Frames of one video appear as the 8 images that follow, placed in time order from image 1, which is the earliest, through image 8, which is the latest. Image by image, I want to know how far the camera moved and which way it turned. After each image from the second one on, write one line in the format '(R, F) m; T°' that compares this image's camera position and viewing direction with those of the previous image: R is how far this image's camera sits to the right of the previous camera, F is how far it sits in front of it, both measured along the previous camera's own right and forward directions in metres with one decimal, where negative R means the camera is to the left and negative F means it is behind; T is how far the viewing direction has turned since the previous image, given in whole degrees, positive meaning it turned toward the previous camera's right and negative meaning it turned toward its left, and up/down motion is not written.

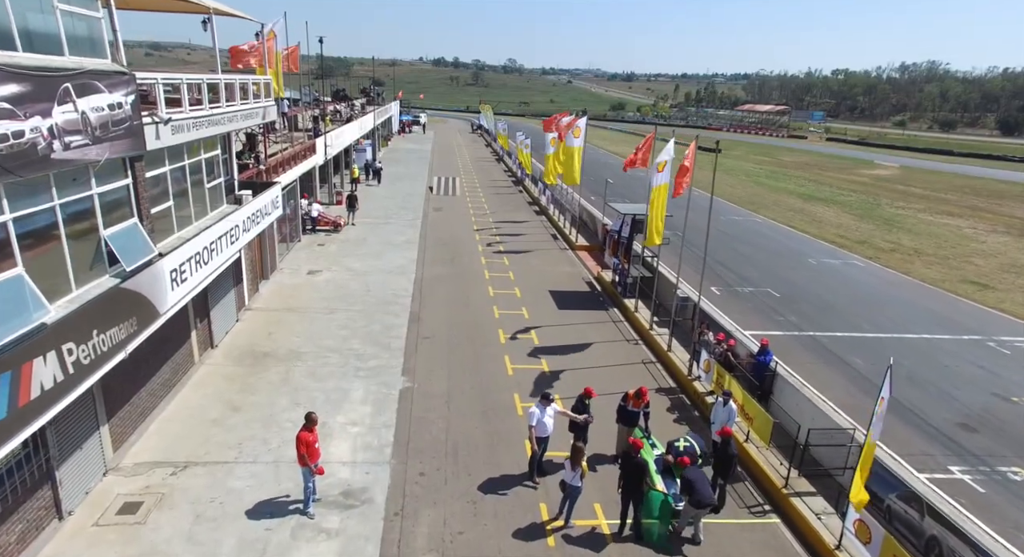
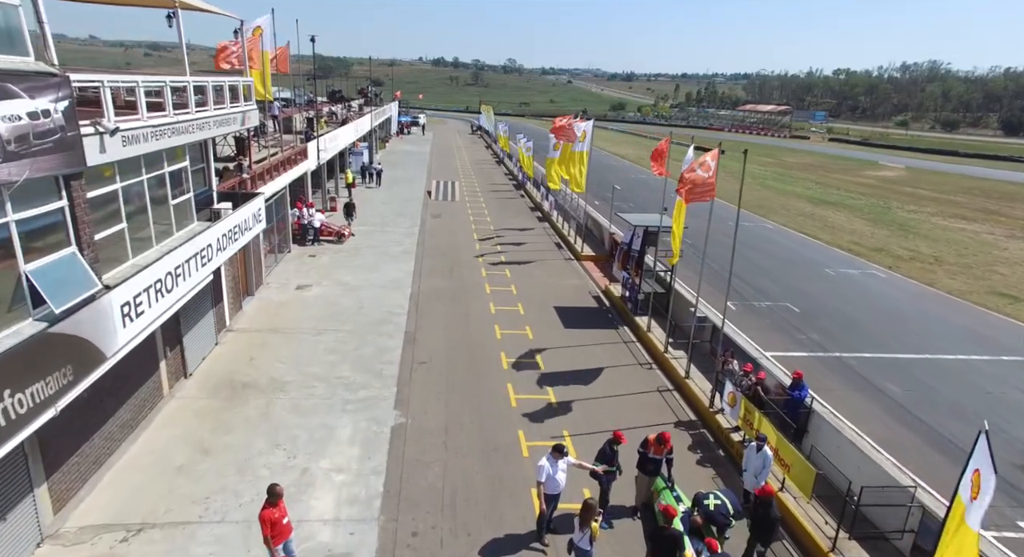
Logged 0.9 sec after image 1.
(-0.1, +1.5) m; 0°
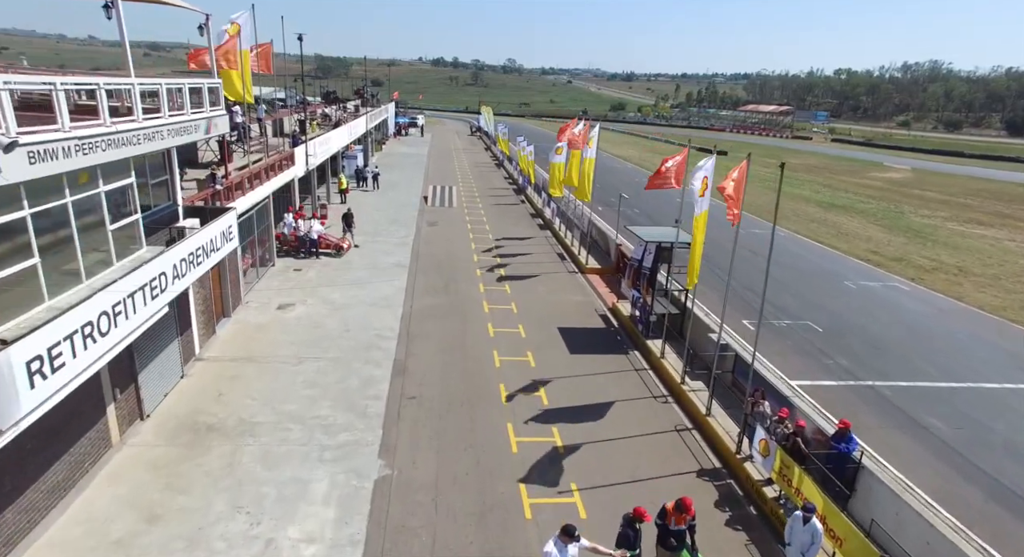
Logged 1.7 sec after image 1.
(0.0, +1.7) m; 0°
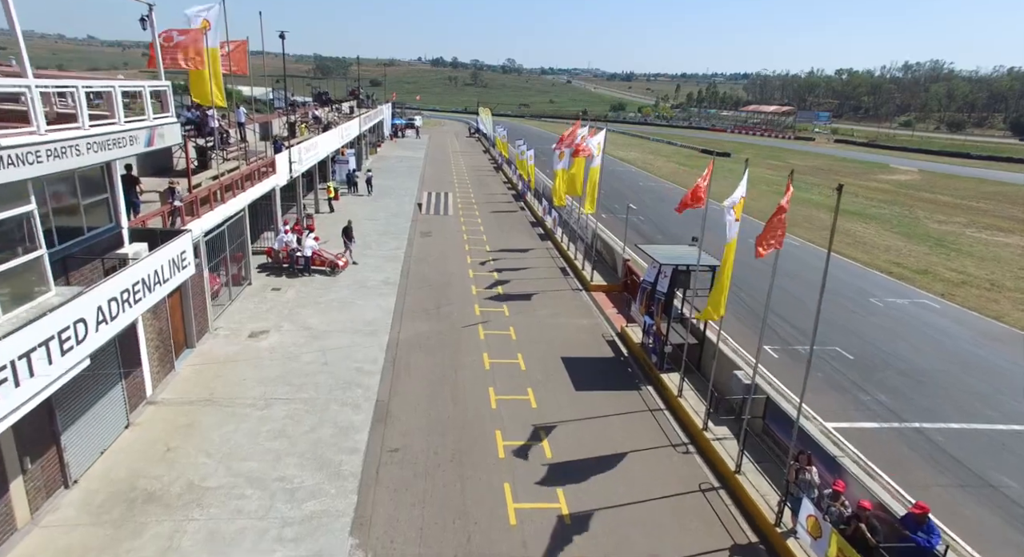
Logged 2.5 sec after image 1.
(0.0, +2.0) m; 0°
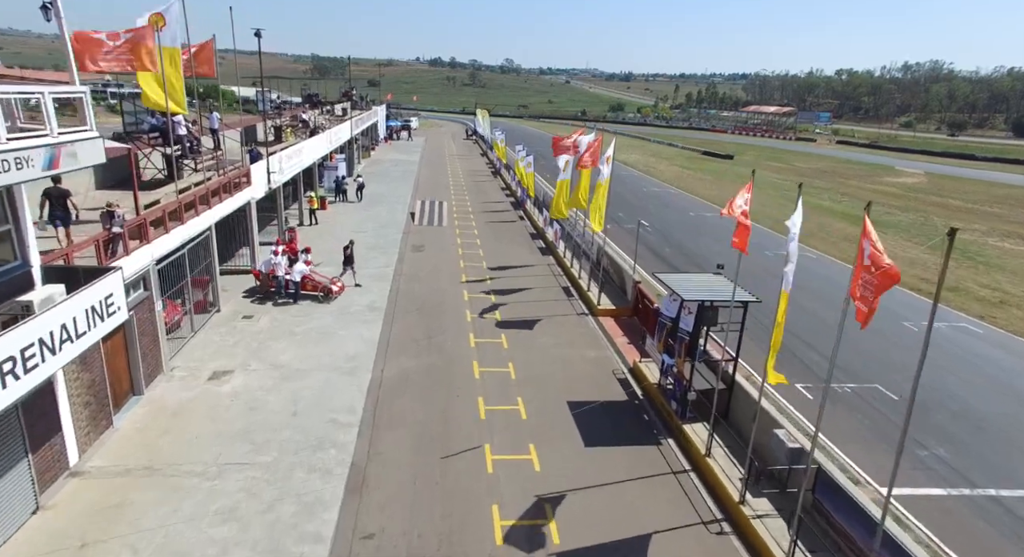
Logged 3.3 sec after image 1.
(0.0, +2.2) m; 0°
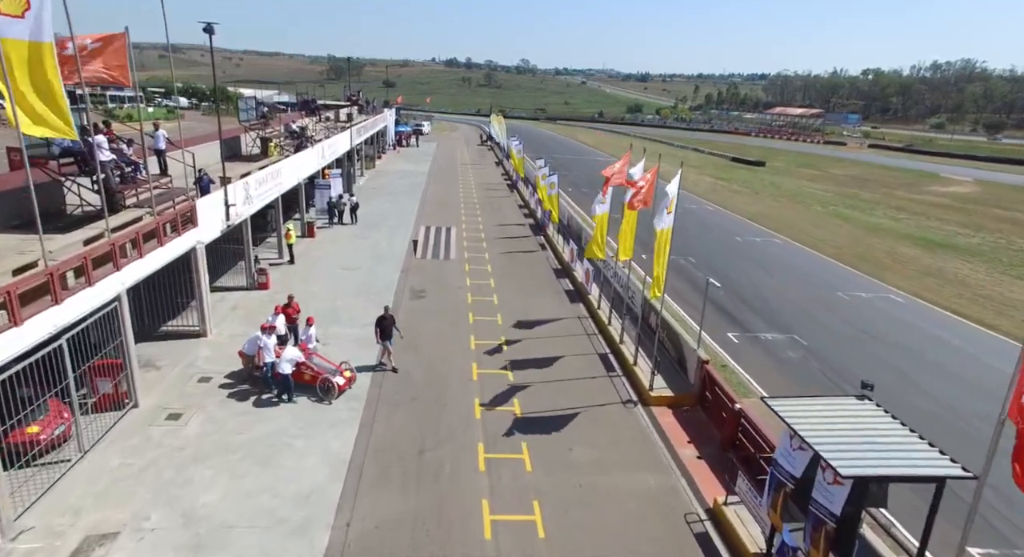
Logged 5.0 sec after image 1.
(-0.2, +5.4) m; -1°
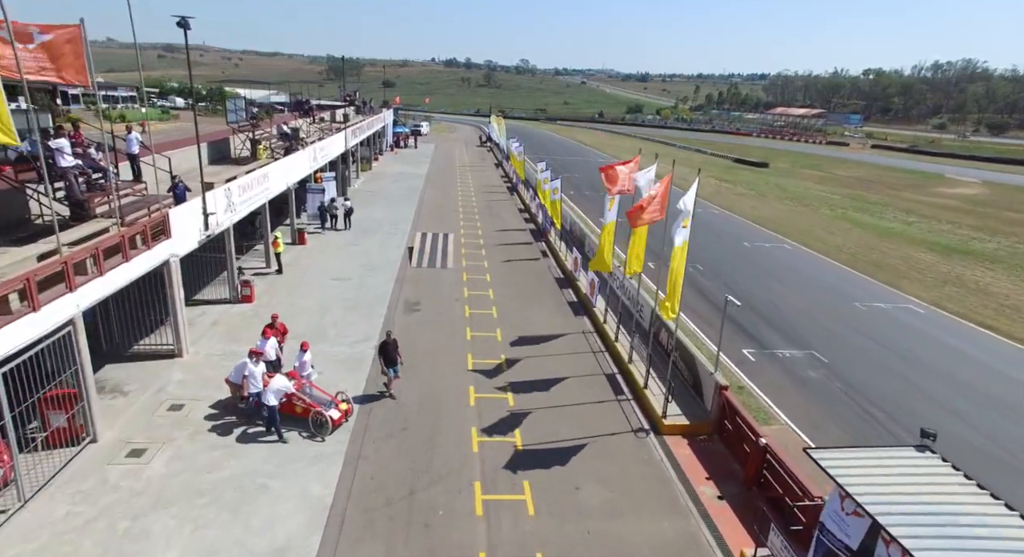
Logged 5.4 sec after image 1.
(0.0, +1.4) m; 0°
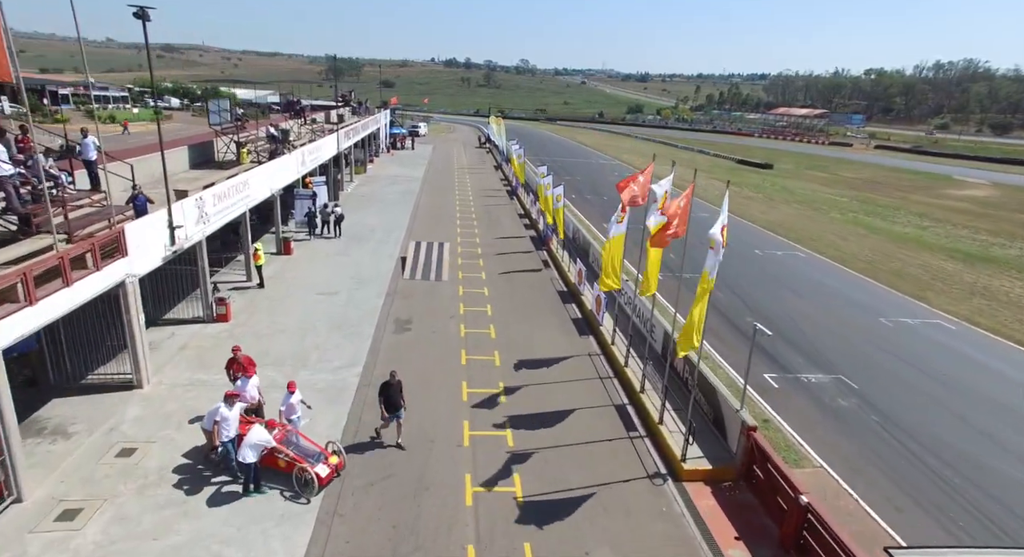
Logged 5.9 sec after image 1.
(0.0, +1.8) m; 0°
